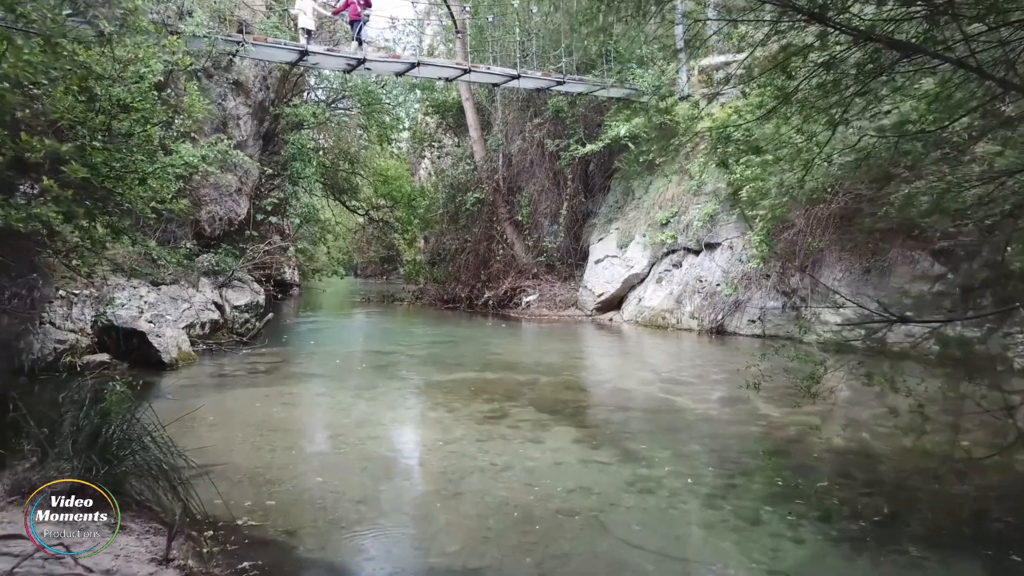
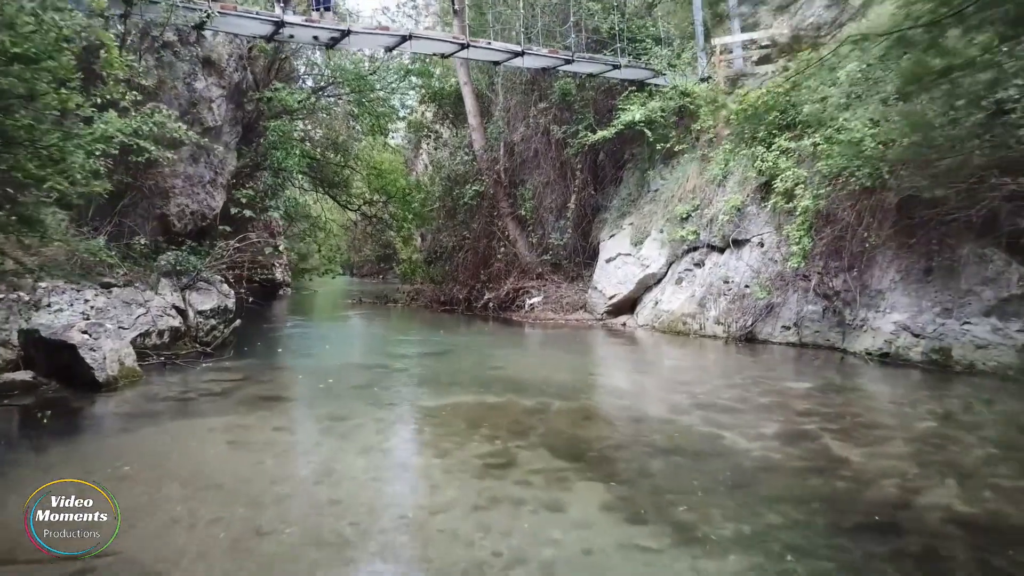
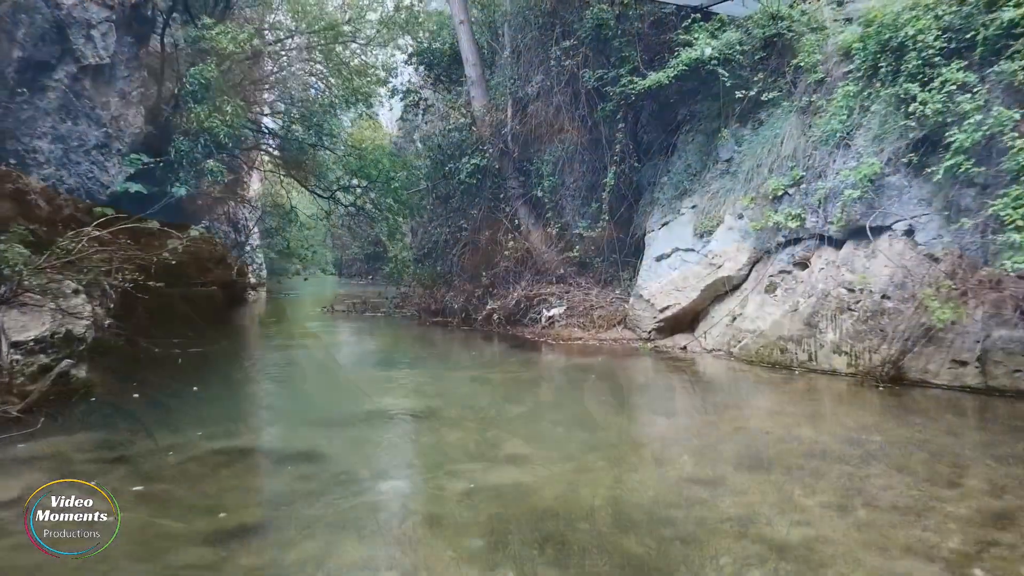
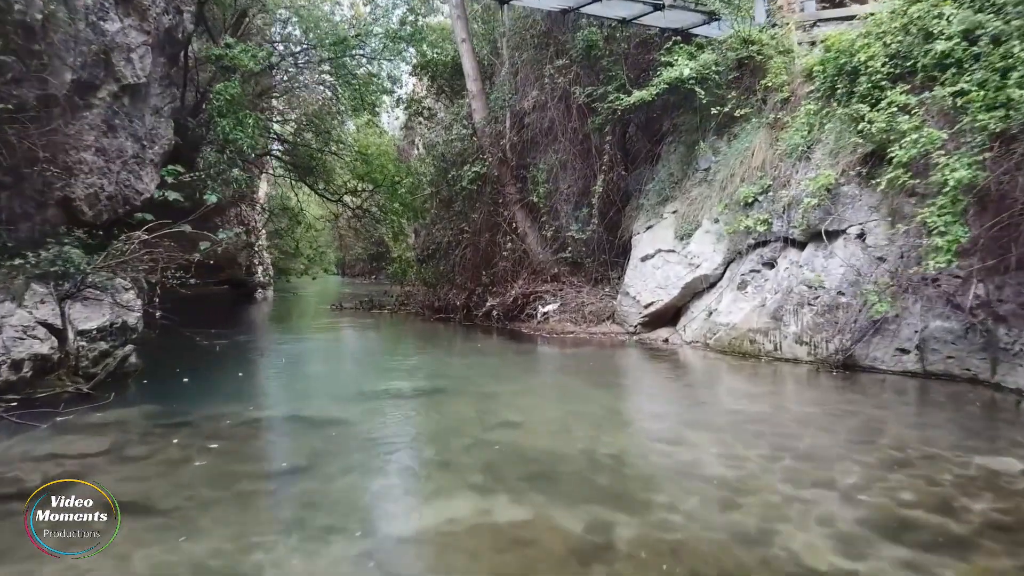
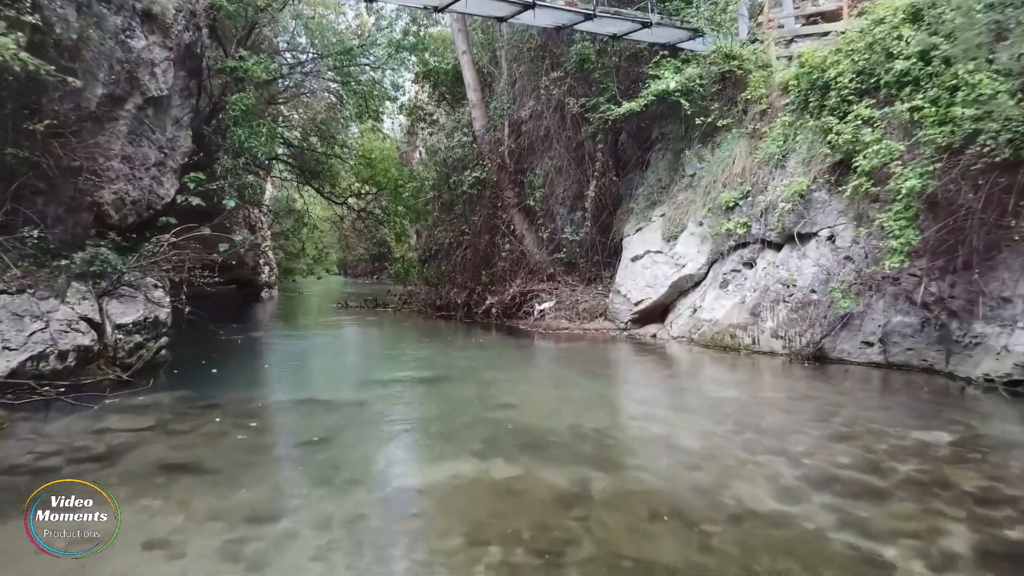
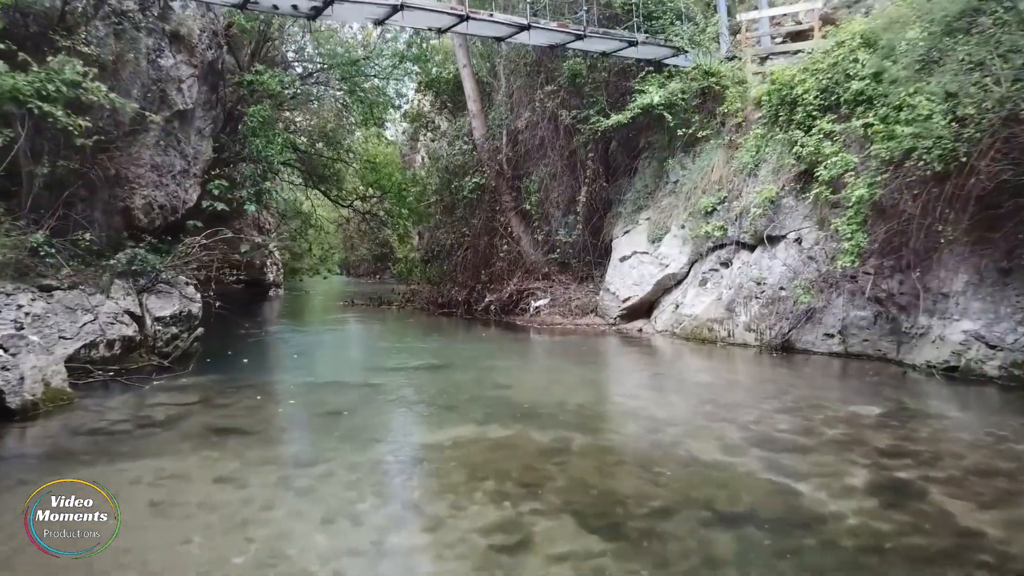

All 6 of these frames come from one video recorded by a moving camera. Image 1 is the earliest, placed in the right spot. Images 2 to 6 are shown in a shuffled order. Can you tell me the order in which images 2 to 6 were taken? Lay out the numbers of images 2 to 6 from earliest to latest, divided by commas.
2, 6, 5, 4, 3
